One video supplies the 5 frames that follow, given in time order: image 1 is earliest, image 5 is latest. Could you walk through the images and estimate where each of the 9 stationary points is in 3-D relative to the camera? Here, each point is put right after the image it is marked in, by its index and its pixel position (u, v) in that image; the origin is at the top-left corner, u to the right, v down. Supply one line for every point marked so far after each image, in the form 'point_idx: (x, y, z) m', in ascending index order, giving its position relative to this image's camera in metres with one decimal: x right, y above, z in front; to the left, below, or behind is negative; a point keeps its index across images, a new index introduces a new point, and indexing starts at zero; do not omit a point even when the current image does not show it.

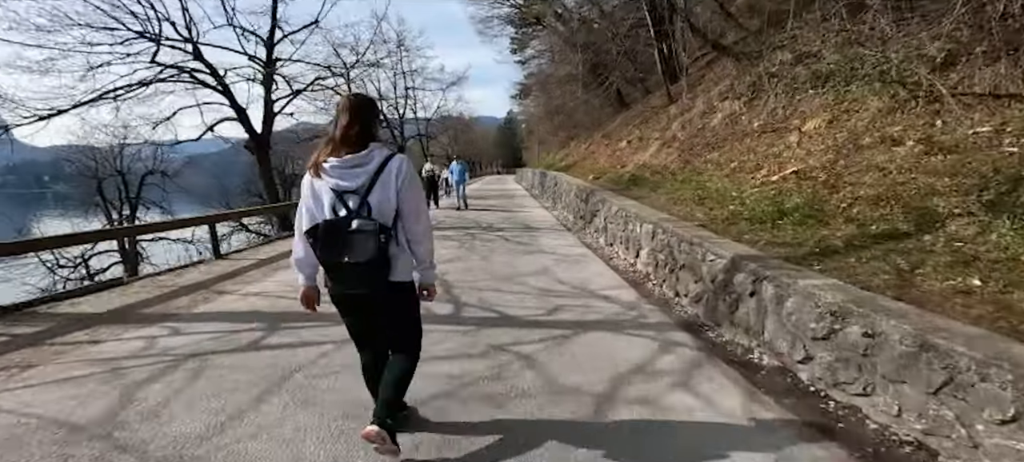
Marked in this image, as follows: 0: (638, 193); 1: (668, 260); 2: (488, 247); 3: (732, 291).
0: (+2.7, +0.8, +10.9) m
1: (+2.0, -0.4, +6.7) m
2: (-0.5, -0.3, +10.2) m
3: (+2.1, -0.5, +4.9) m
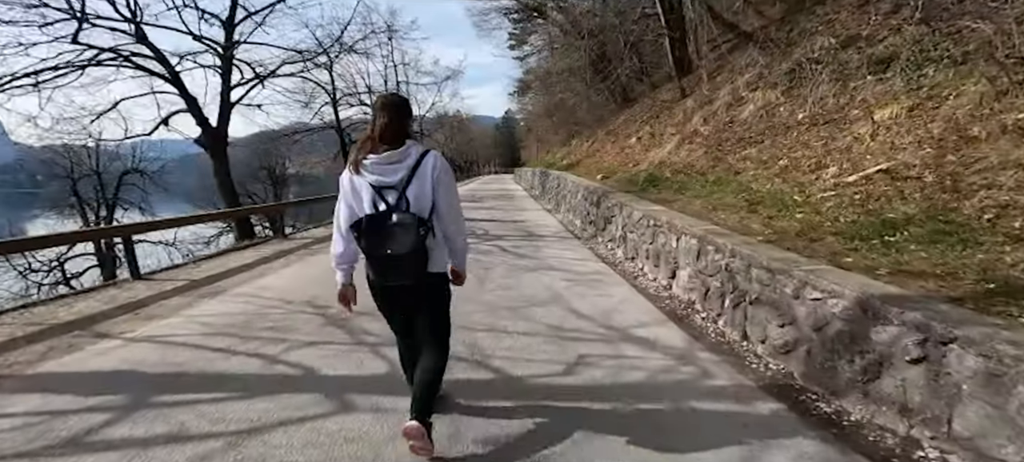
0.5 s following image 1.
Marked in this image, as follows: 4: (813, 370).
0: (+2.7, +0.6, +9.1) m
1: (+2.0, -0.5, +4.9) m
2: (-0.5, -0.5, +8.4) m
3: (+2.1, -0.7, +3.1) m
4: (+2.1, -1.0, +3.6) m
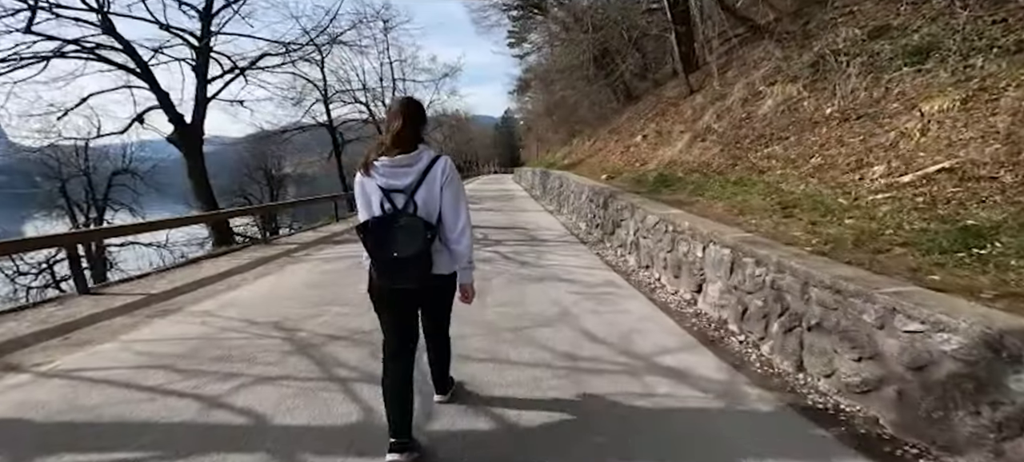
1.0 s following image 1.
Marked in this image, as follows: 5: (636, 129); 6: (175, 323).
0: (+2.7, +0.5, +8.3) m
1: (+2.1, -0.6, +4.1) m
2: (-0.5, -0.6, +7.6) m
3: (+2.1, -0.8, +2.3) m
4: (+2.1, -1.0, +2.8) m
5: (+4.6, +3.8, +19.3) m
6: (-3.1, -0.8, +4.7) m
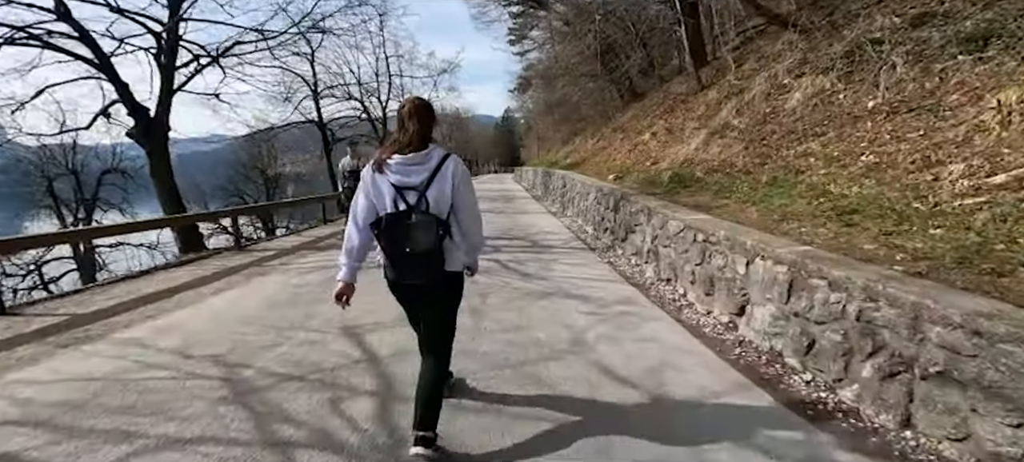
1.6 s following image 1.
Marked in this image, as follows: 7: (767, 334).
0: (+2.7, +0.4, +7.3) m
1: (+2.1, -0.7, +3.1) m
2: (-0.4, -0.7, +6.6) m
3: (+2.2, -0.9, +1.3) m
4: (+2.2, -1.1, +1.8) m
5: (+4.6, +3.7, +18.3) m
6: (-3.0, -0.9, +3.7) m
7: (+2.1, -0.8, +4.2) m
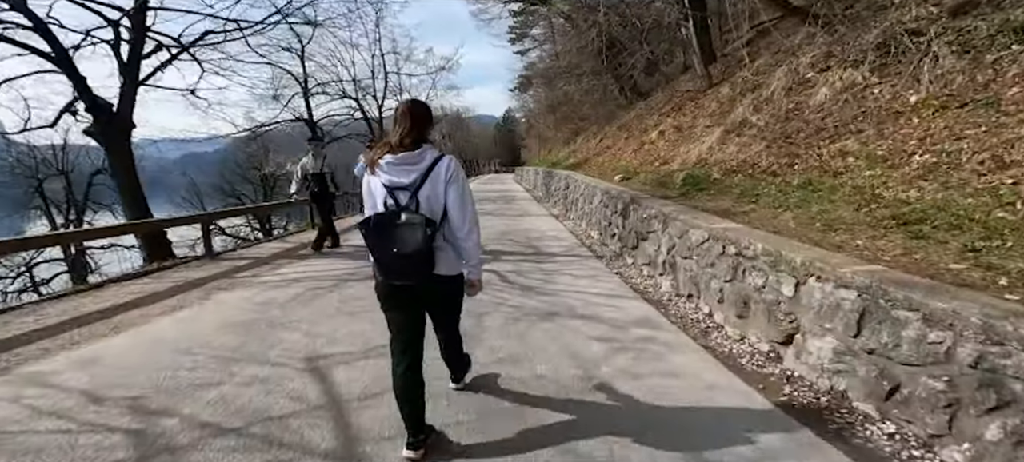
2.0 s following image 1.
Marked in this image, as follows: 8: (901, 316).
0: (+2.7, +0.3, +6.5) m
1: (+2.1, -0.8, +2.3) m
2: (-0.4, -0.8, +5.8) m
3: (+2.1, -0.9, +0.5) m
4: (+2.2, -1.2, +1.0) m
5: (+4.6, +3.5, +17.5) m
6: (-3.0, -1.0, +2.9) m
7: (+2.1, -0.9, +3.4) m
8: (+2.1, -0.5, +2.8) m
